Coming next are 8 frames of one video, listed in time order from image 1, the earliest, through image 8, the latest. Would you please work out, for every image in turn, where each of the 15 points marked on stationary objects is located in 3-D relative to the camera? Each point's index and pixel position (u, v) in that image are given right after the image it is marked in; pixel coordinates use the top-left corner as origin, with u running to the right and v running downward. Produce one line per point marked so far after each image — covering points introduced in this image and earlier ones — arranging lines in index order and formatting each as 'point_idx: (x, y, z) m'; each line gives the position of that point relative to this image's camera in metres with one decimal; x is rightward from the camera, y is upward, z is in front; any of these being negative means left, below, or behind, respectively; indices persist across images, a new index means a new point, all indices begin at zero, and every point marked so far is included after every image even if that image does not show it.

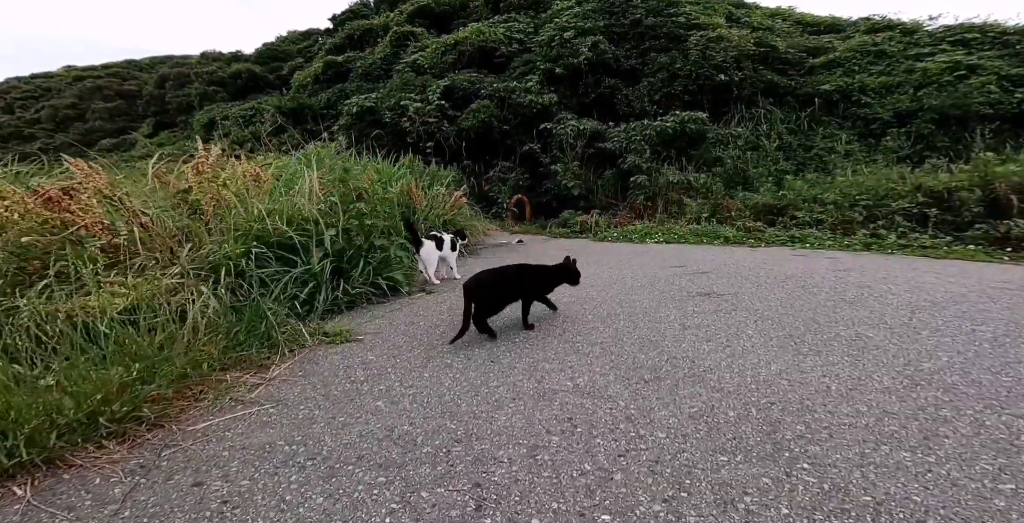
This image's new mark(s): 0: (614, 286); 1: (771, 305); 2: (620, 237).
0: (+1.0, -0.1, +4.8) m
1: (+1.9, -0.3, +3.7) m
2: (+1.6, +0.4, +7.0) m
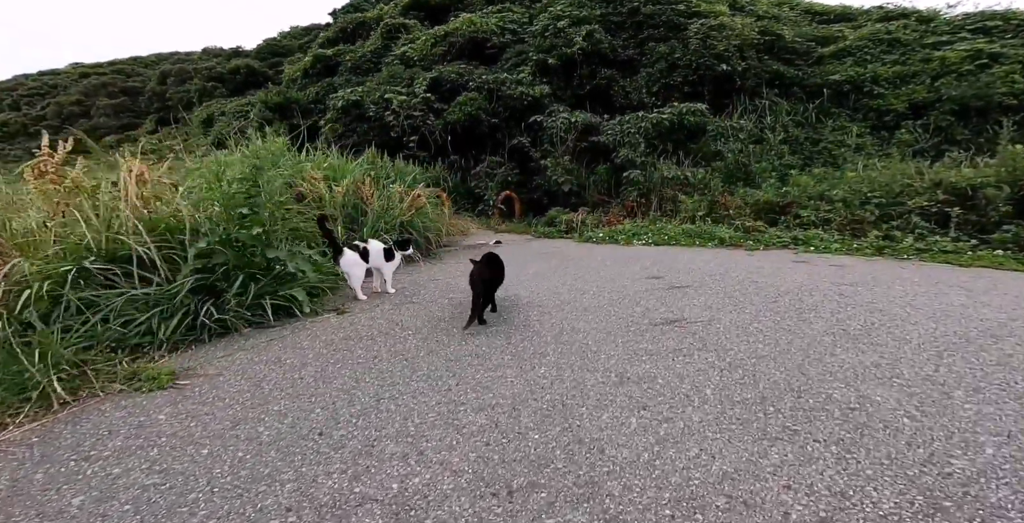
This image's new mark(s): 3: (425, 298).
0: (+0.4, -0.2, +3.9) m
1: (+1.3, -0.4, +2.7) m
2: (+1.0, +0.3, +6.1) m
3: (-0.7, -0.2, +4.2) m
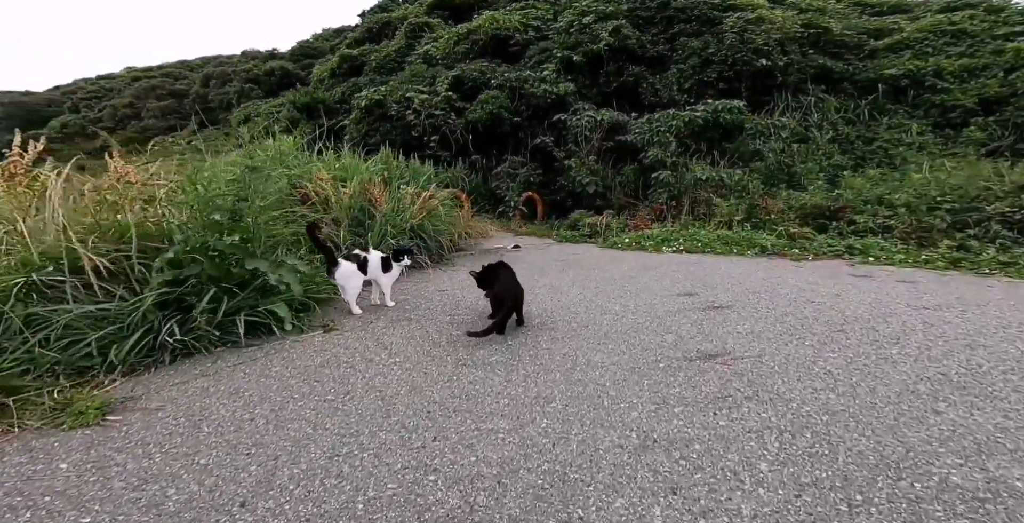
0: (+0.4, -0.3, +3.3) m
1: (+1.2, -0.5, +2.1) m
2: (+1.2, +0.2, +5.5) m
3: (-0.6, -0.3, +3.7) m
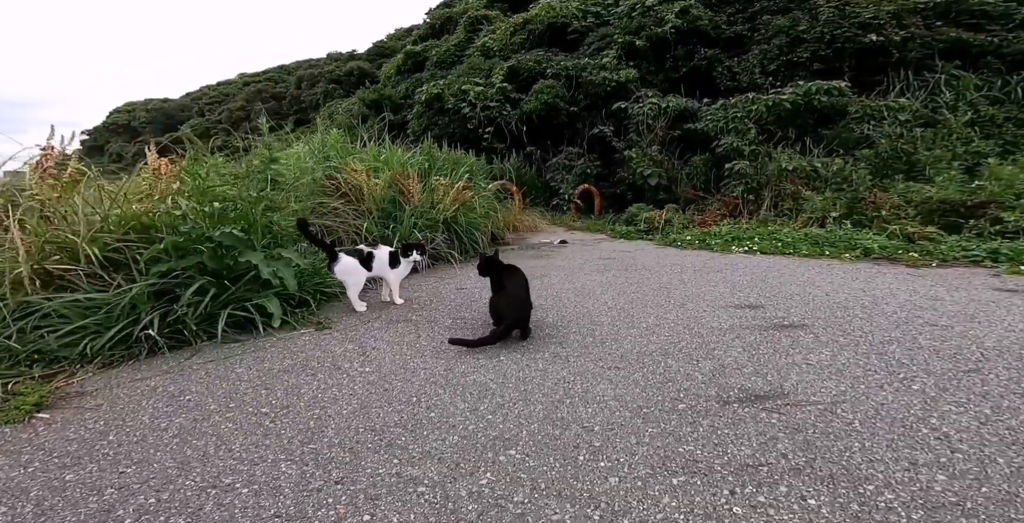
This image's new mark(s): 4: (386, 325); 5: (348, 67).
0: (+0.5, -0.3, +2.7) m
1: (+1.0, -0.5, +1.4) m
2: (+1.6, +0.2, +4.7) m
3: (-0.5, -0.3, +3.3) m
4: (-0.7, -0.4, +3.0) m
5: (-4.4, +5.4, +14.2) m
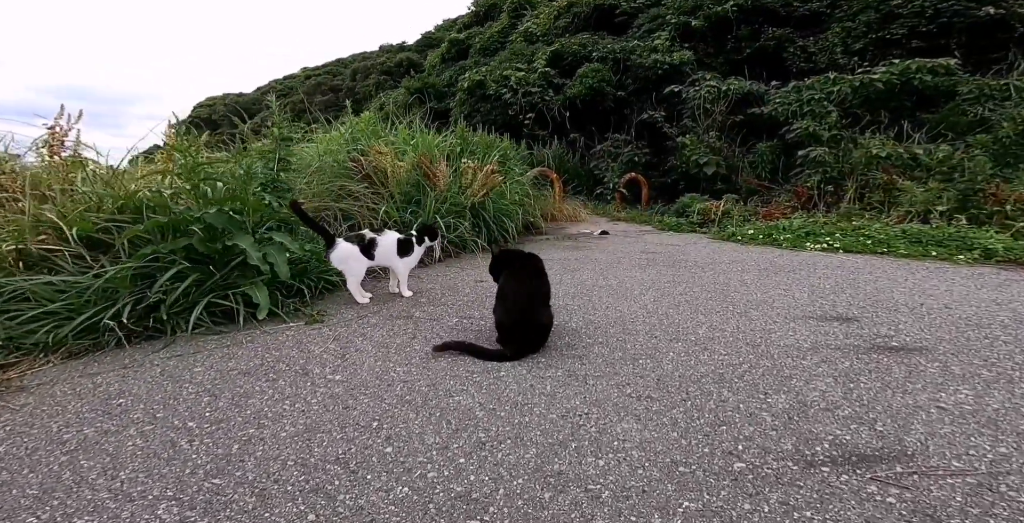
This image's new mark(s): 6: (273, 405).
0: (+0.5, -0.3, +2.1) m
1: (+0.9, -0.5, +0.7) m
2: (+1.9, +0.2, +4.0) m
3: (-0.4, -0.2, +2.8) m
4: (-0.7, -0.3, +2.6) m
5: (-2.9, +5.7, +14.0) m
6: (-0.8, -0.5, +1.7) m
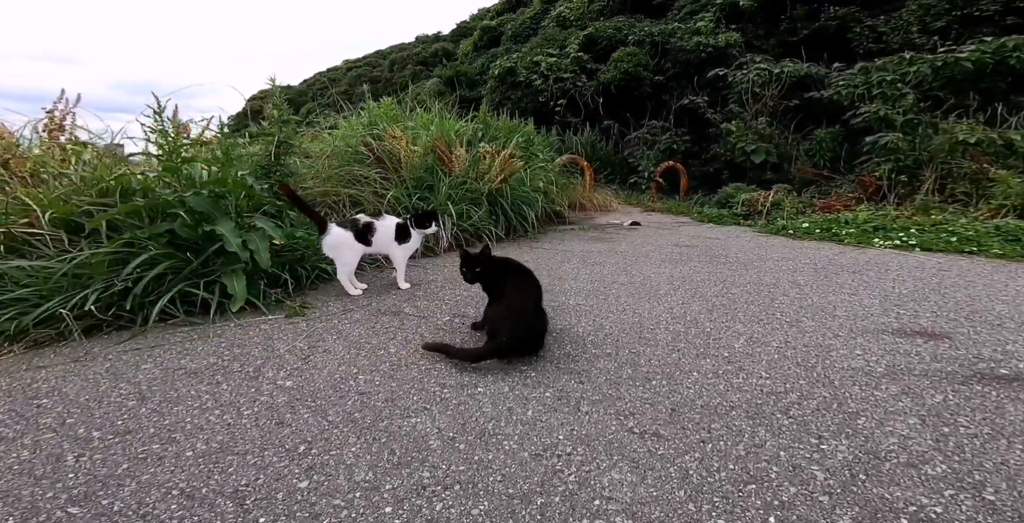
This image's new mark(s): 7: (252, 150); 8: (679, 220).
0: (+0.5, -0.3, +1.7) m
1: (+0.8, -0.5, +0.3) m
2: (+2.0, +0.2, +3.4) m
3: (-0.3, -0.2, +2.4) m
4: (-0.6, -0.2, +2.3) m
5: (-1.7, +5.8, +13.8) m
6: (-0.9, -0.4, +1.4) m
7: (-1.5, +0.7, +3.0) m
8: (+1.5, +0.4, +4.3) m
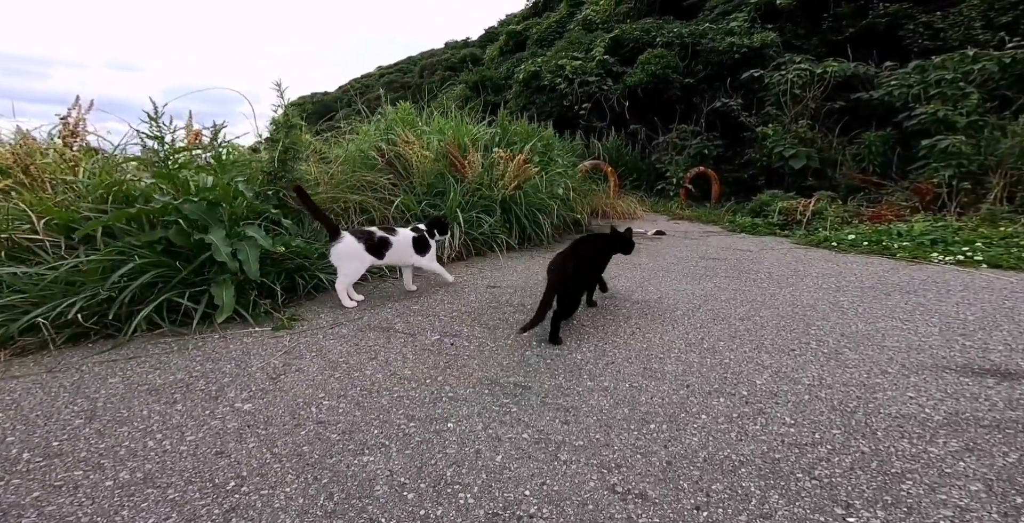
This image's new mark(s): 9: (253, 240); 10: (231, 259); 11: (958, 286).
0: (+0.4, -0.3, +1.5) m
1: (+0.6, -0.6, 0.0) m
2: (+2.1, +0.1, +3.1) m
3: (-0.3, -0.2, +2.3) m
4: (-0.6, -0.3, +2.1) m
5: (-0.8, +5.6, +13.8) m
6: (-0.9, -0.5, +1.3) m
7: (-1.5, +0.6, +2.9) m
8: (+1.6, +0.2, +4.0) m
9: (-1.2, +0.1, +2.3) m
10: (-1.2, 0.0, +2.2) m
11: (+1.9, -0.1, +2.2) m
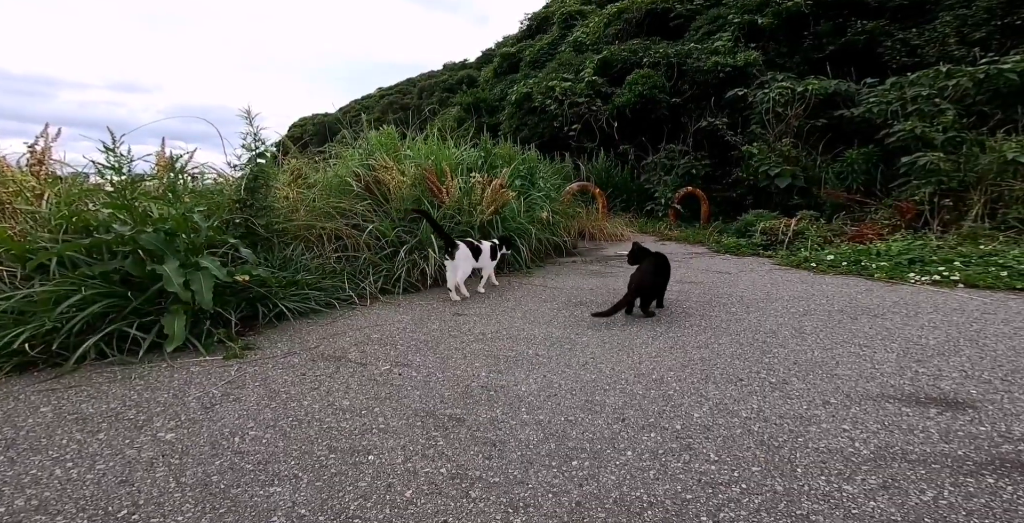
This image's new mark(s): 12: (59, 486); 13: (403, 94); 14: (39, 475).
0: (+0.3, -0.4, +1.4) m
1: (+0.4, -0.6, 0.0) m
2: (+2.0, 0.0, +3.0) m
3: (-0.5, -0.3, +2.2) m
4: (-0.8, -0.4, +2.1) m
5: (-0.9, +5.1, +14.0) m
6: (-1.1, -0.5, +1.2) m
7: (-1.6, +0.5, +2.9) m
8: (+1.4, +0.1, +4.0) m
9: (-1.3, 0.0, +2.3) m
10: (-1.4, -0.1, +2.2) m
11: (+1.8, -0.2, +2.1) m
12: (-1.0, -0.6, +1.1) m
13: (-2.6, +3.9, +12.1) m
14: (-1.1, -0.6, +1.2) m
